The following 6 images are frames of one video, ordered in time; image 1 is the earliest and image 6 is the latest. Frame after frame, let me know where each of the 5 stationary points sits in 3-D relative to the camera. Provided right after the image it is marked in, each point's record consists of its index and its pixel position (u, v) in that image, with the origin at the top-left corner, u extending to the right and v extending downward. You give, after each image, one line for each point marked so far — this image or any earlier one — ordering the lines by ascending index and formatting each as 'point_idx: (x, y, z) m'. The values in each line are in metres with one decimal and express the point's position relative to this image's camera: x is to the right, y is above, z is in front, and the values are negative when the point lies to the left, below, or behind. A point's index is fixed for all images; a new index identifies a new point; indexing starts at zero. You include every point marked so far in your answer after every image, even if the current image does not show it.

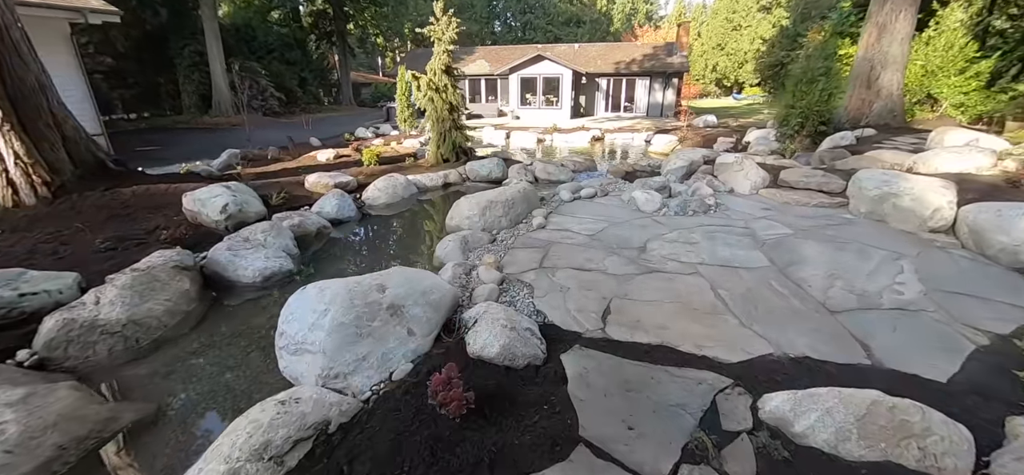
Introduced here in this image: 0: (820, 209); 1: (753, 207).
0: (+5.3, +0.4, +7.2) m
1: (+4.2, +0.5, +7.3) m
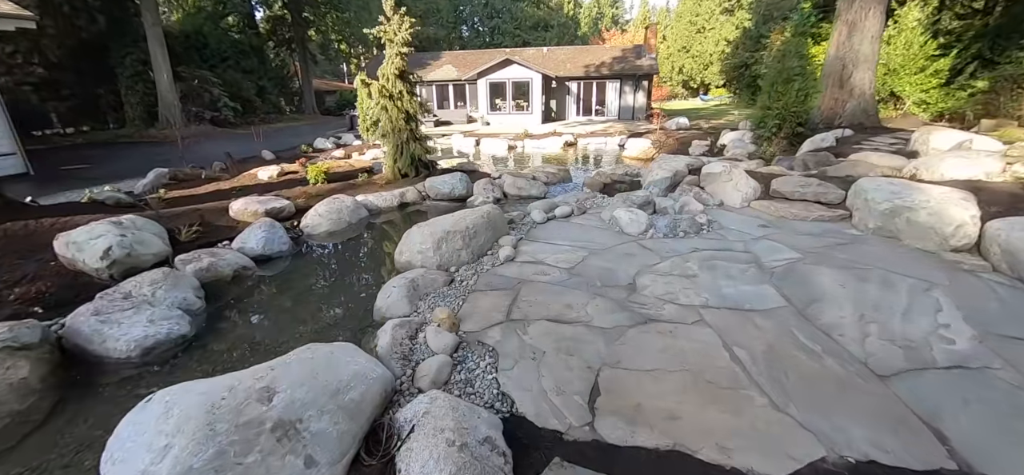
0: (+4.7, +0.2, +6.4) m
1: (+3.7, +0.2, +6.5) m
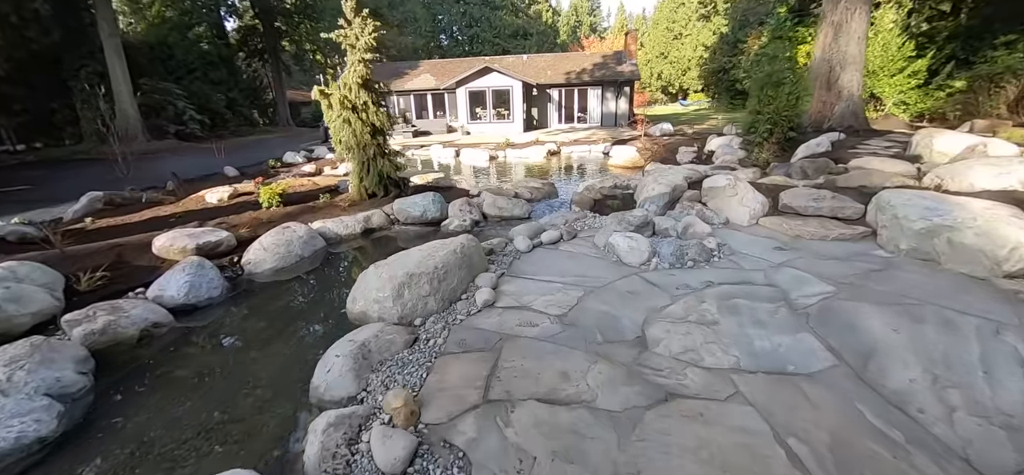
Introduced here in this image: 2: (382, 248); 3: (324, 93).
0: (+4.5, -0.1, +5.6) m
1: (+3.4, -0.1, +5.7) m
2: (-2.1, -0.1, +6.9) m
3: (-3.6, +2.8, +8.2) m
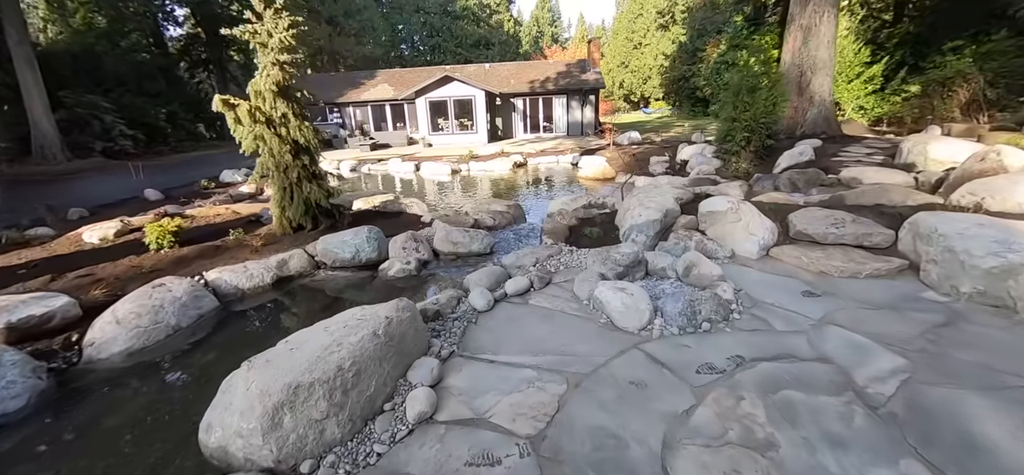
0: (+4.0, -0.5, +4.5) m
1: (+2.9, -0.6, +4.5) m
2: (-2.6, -0.8, +5.3) m
3: (-4.4, +2.1, +6.6) m
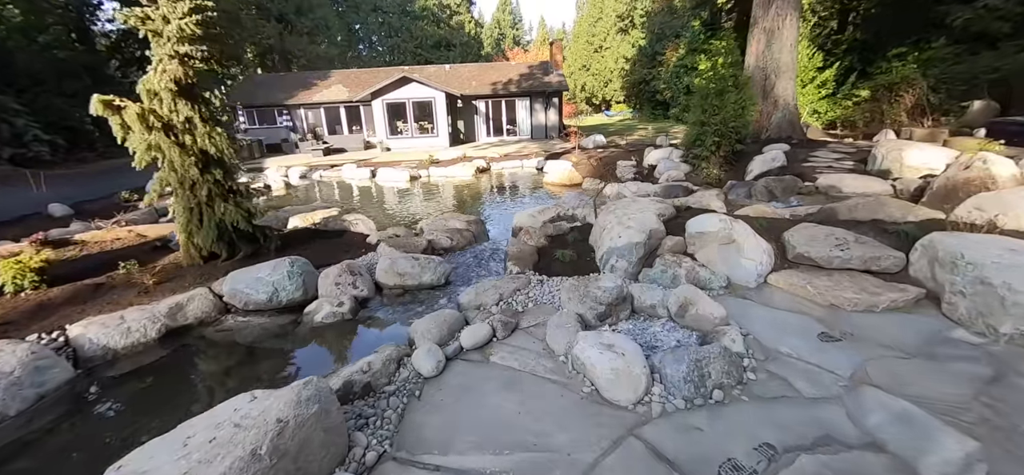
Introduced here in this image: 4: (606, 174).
0: (+3.6, -0.8, +3.8) m
1: (+2.6, -0.8, +3.7) m
2: (-3.0, -1.2, +4.1) m
3: (-4.9, +1.6, +5.2) m
4: (+3.6, +2.4, +16.1) m
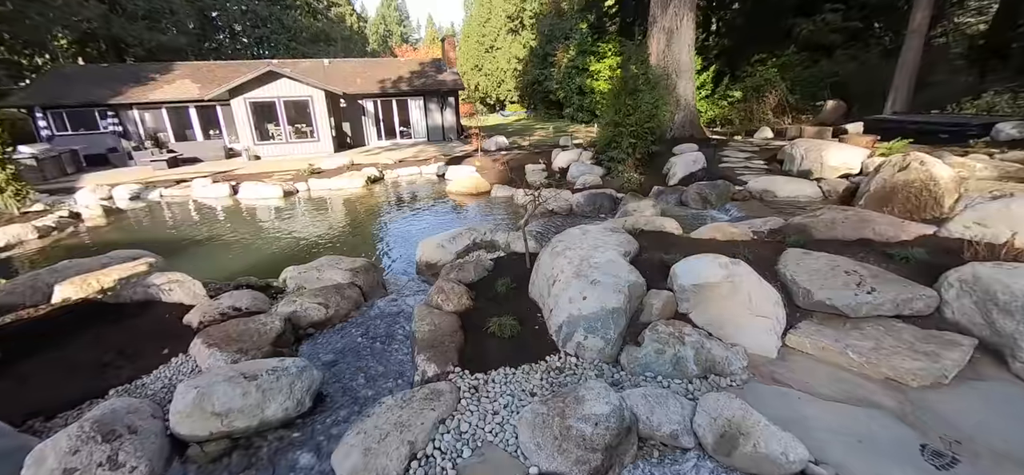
0: (+3.2, -1.1, +2.7) m
1: (+2.2, -1.2, +2.4) m
2: (-3.3, -2.0, +1.5) m
3: (-5.6, +0.7, +2.1) m
4: (+0.2, +2.0, +14.7) m
